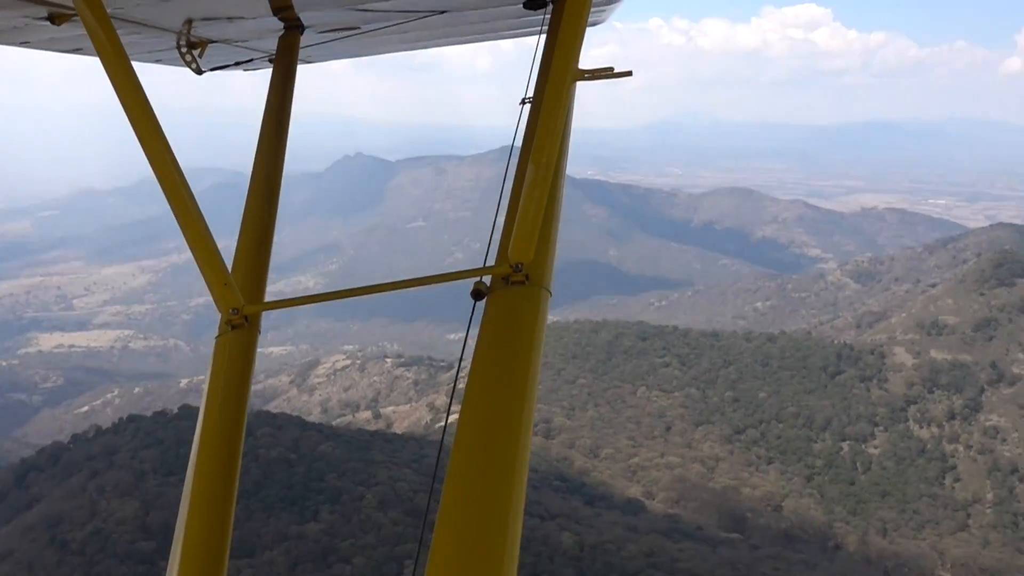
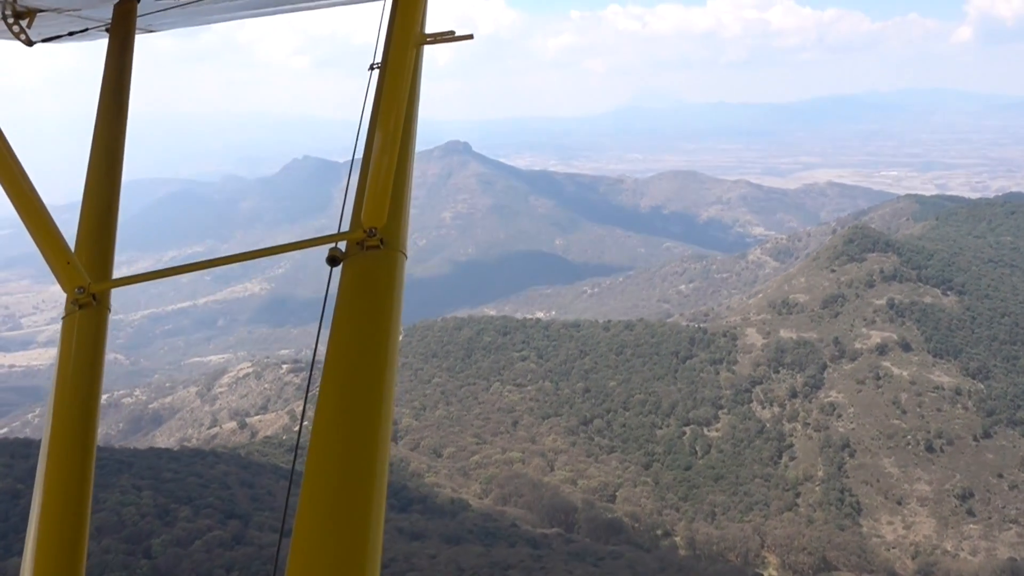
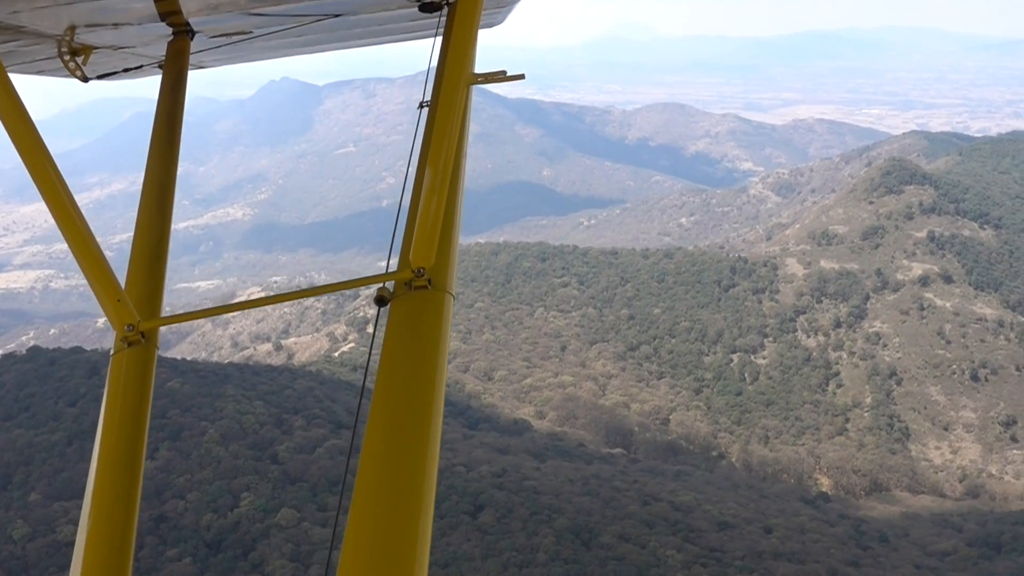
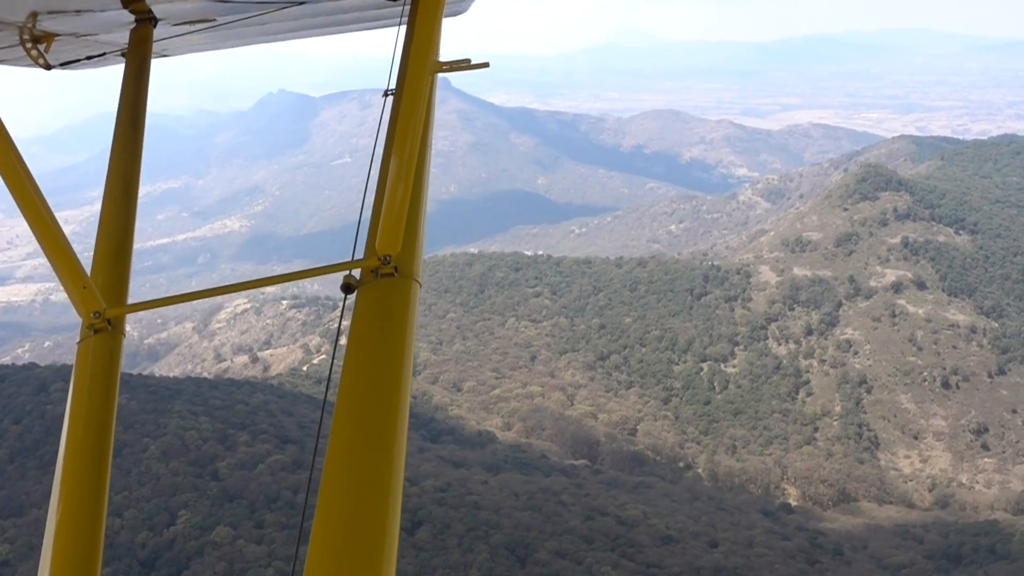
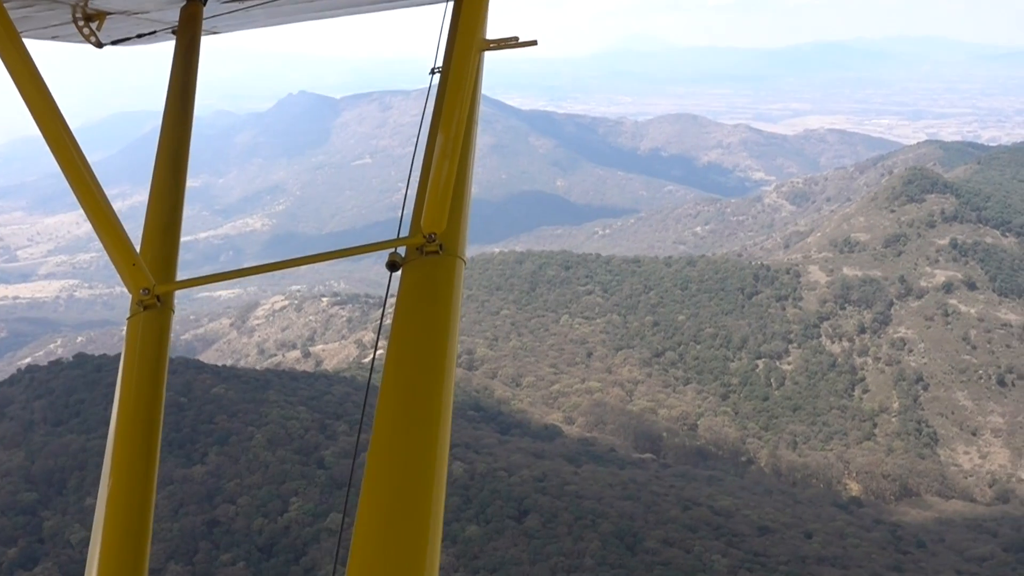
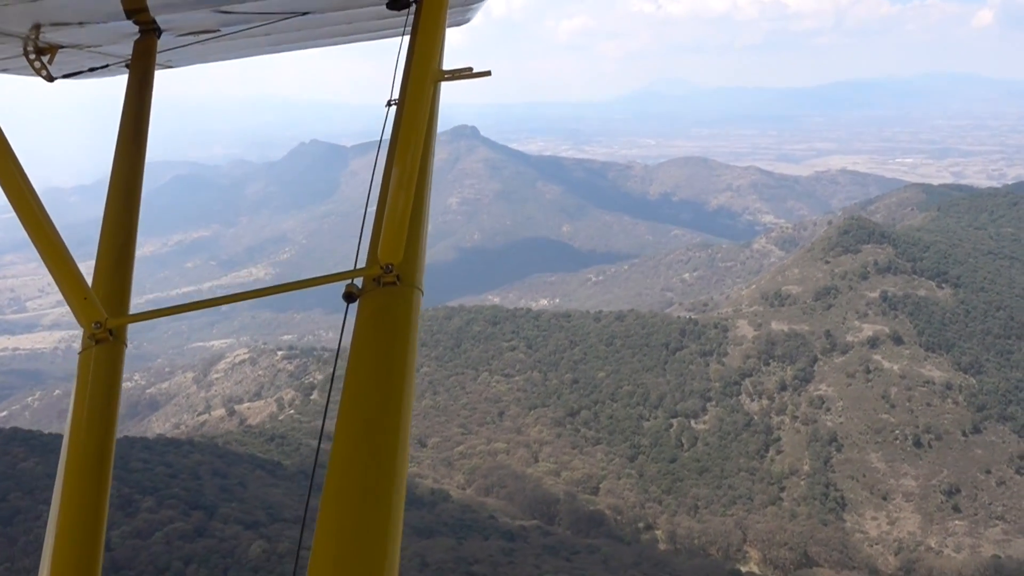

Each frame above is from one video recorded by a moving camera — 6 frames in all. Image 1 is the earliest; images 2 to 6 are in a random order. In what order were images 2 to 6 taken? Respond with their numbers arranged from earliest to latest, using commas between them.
5, 3, 4, 2, 6
